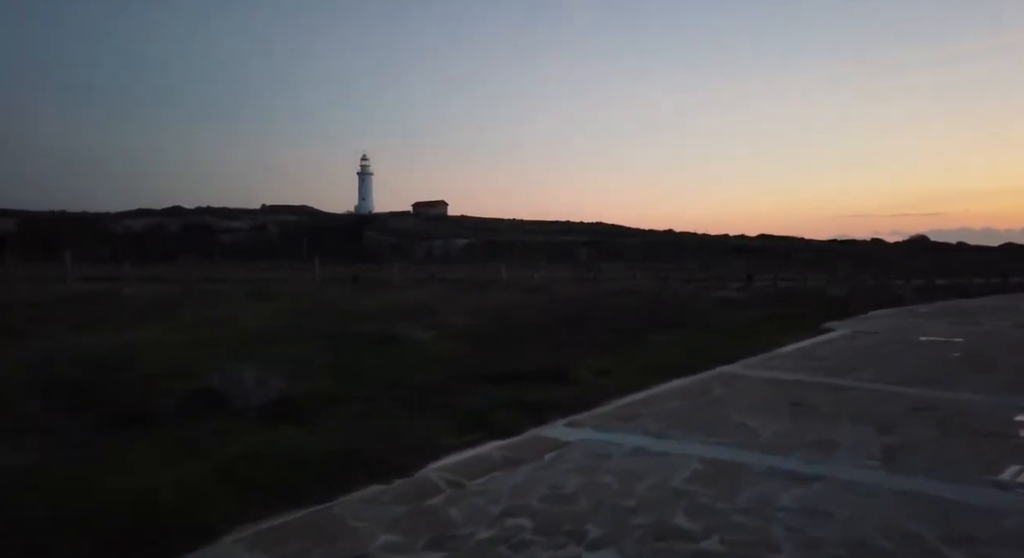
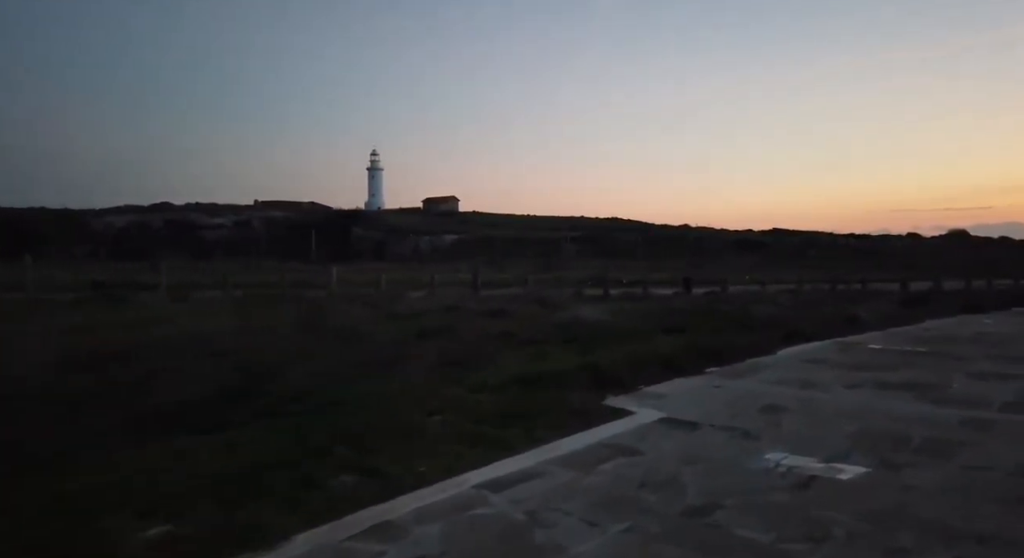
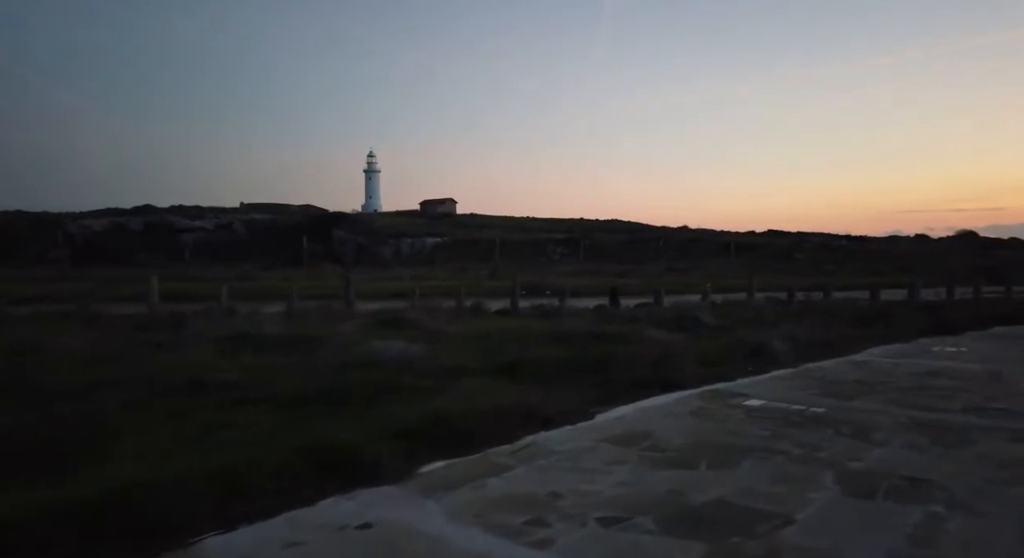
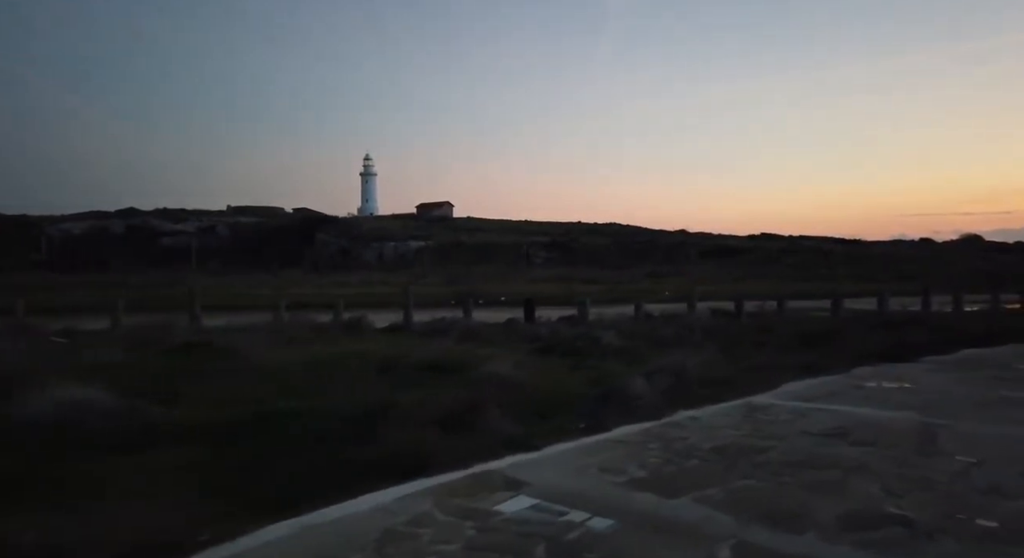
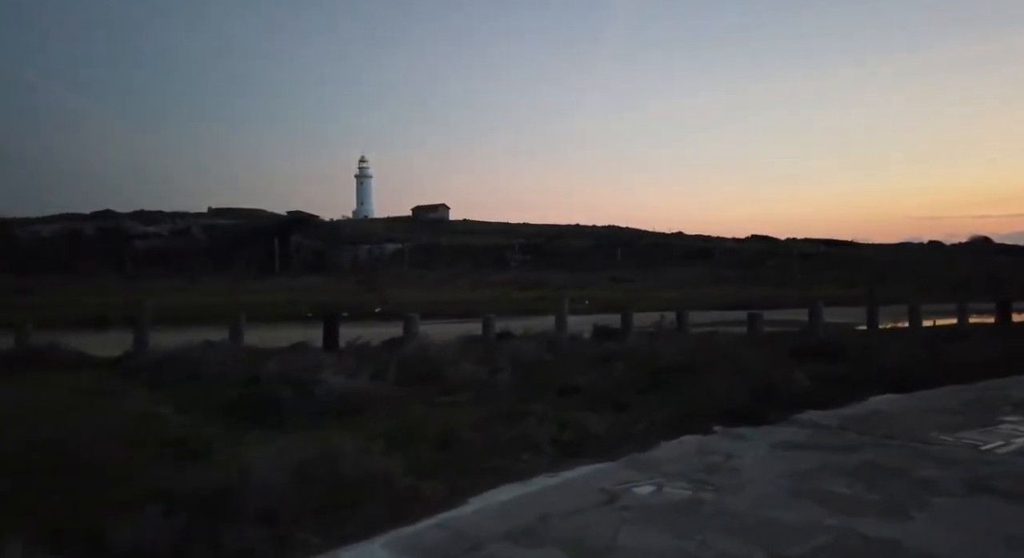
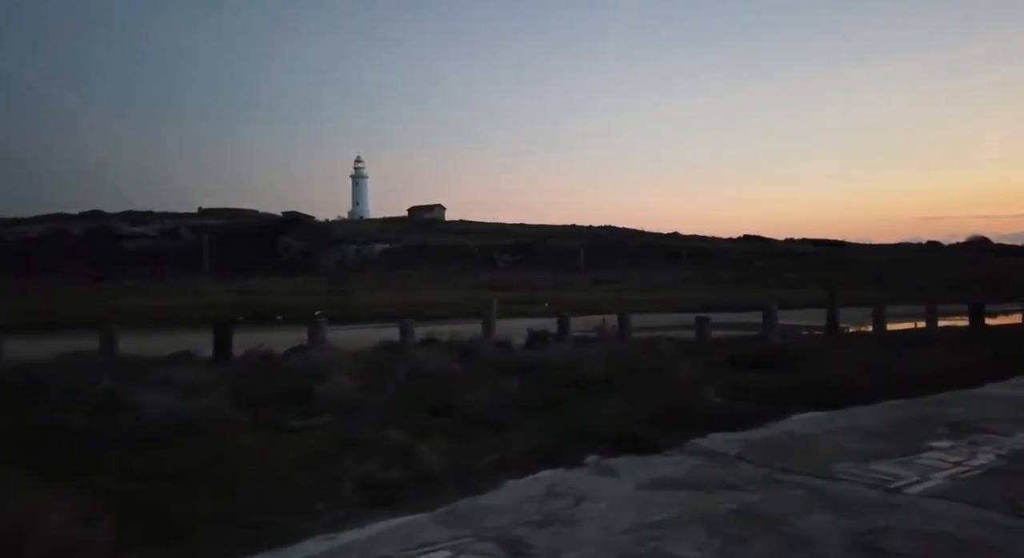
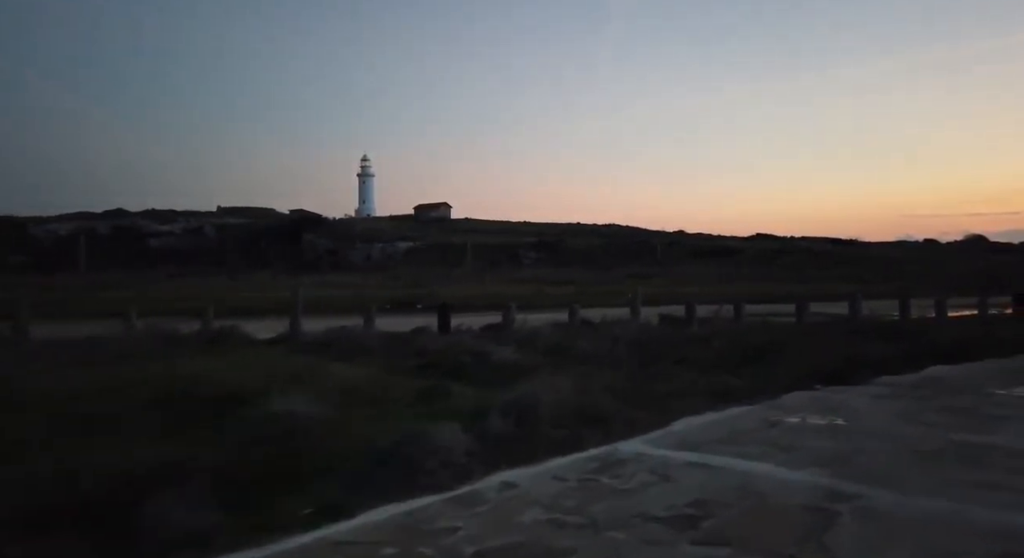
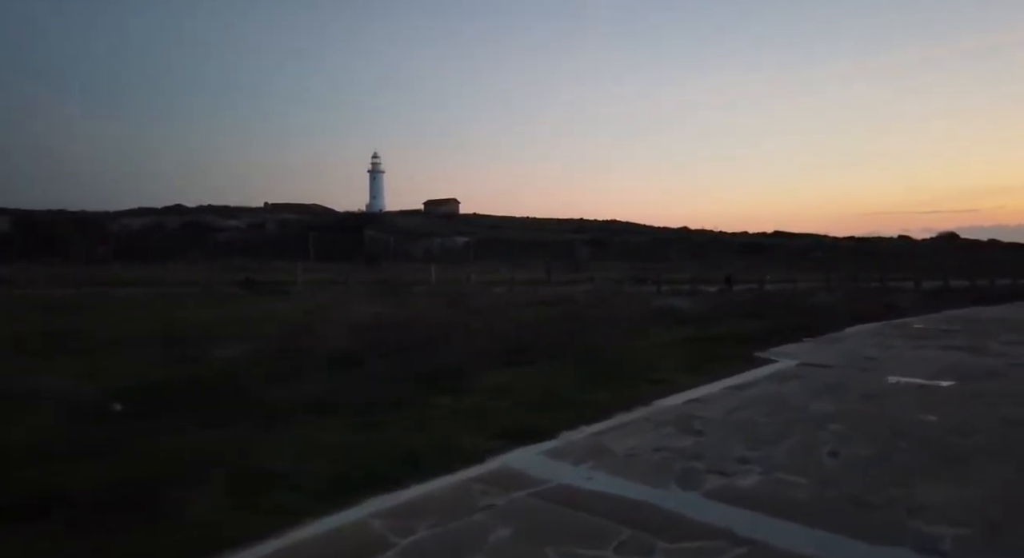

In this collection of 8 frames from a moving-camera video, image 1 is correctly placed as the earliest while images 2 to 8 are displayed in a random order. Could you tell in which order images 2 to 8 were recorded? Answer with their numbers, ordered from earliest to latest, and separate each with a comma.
8, 2, 3, 4, 7, 5, 6
